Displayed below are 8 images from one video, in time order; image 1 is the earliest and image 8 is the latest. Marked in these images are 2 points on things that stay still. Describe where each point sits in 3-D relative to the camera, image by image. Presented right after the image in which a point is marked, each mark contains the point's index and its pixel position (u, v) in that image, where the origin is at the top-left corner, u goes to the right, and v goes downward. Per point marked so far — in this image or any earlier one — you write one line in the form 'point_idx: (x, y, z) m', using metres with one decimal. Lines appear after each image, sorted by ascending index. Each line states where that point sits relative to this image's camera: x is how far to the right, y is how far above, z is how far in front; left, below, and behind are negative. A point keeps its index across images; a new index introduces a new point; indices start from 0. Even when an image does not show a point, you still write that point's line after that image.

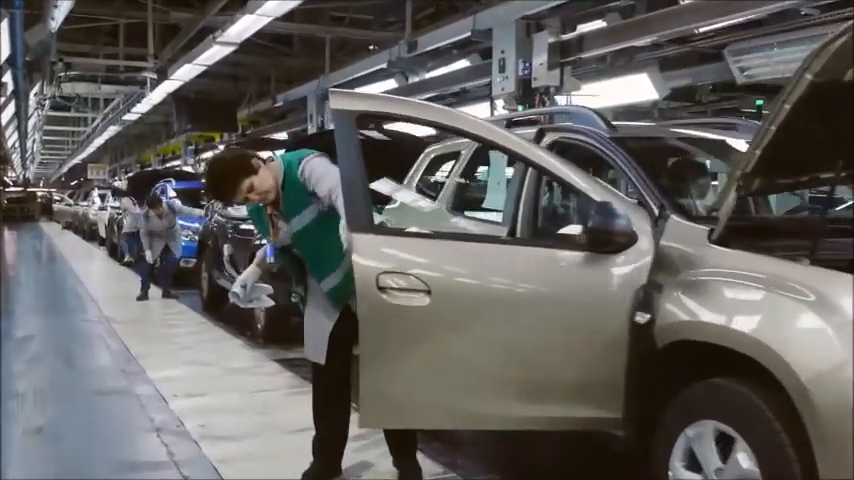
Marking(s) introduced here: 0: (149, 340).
0: (-2.1, -0.7, +9.5) m
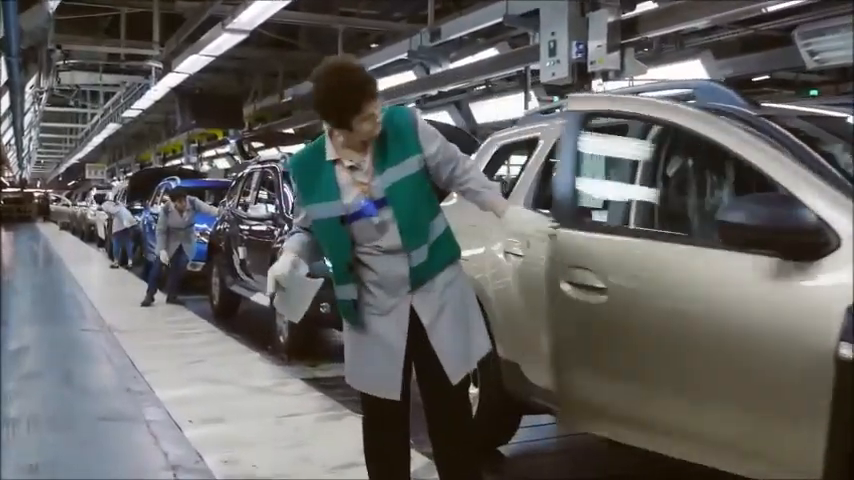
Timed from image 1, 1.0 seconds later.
0: (-1.8, -0.8, +8.6) m
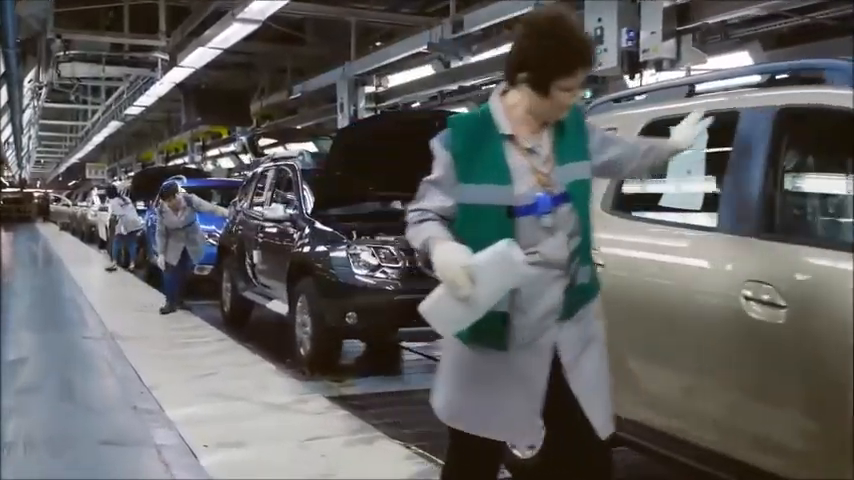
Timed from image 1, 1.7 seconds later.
0: (-1.7, -0.8, +8.0) m
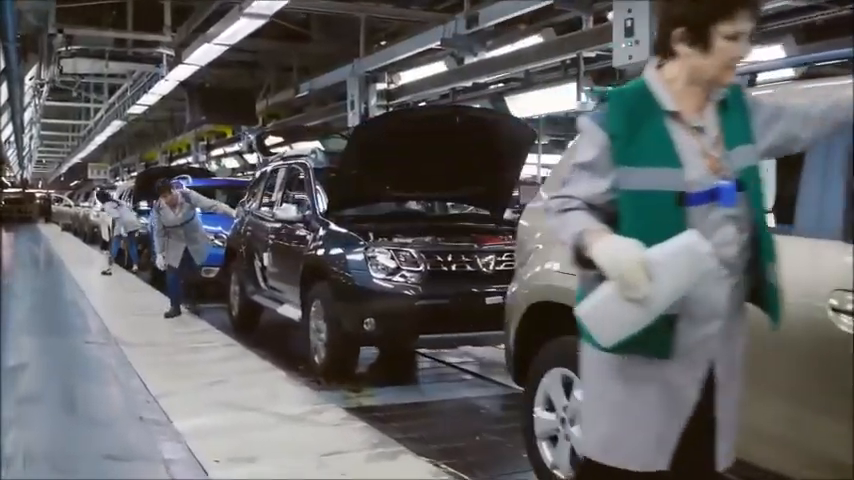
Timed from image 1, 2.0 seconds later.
0: (-1.6, -0.8, +7.7) m
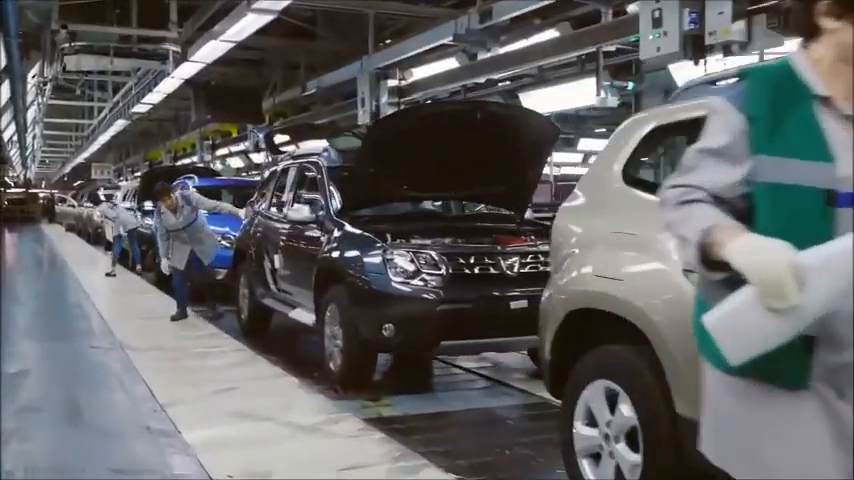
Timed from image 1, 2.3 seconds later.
0: (-1.5, -0.8, +7.4) m
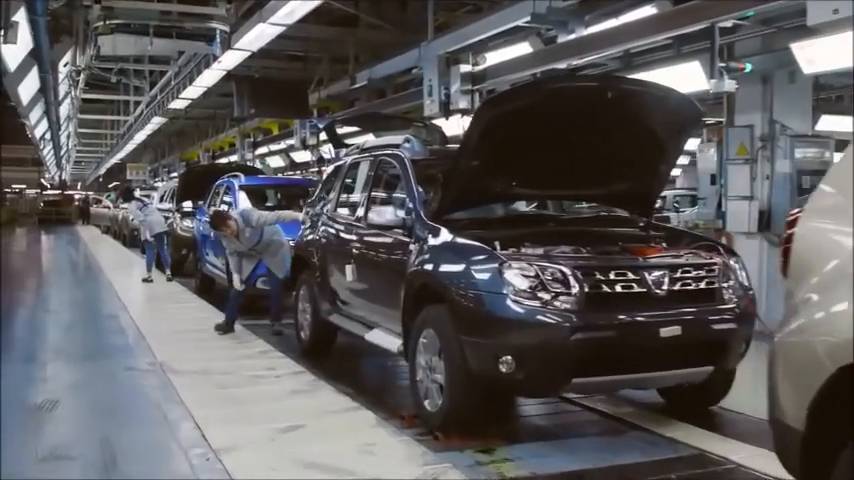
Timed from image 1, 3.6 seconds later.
0: (-1.0, -0.8, +6.3) m
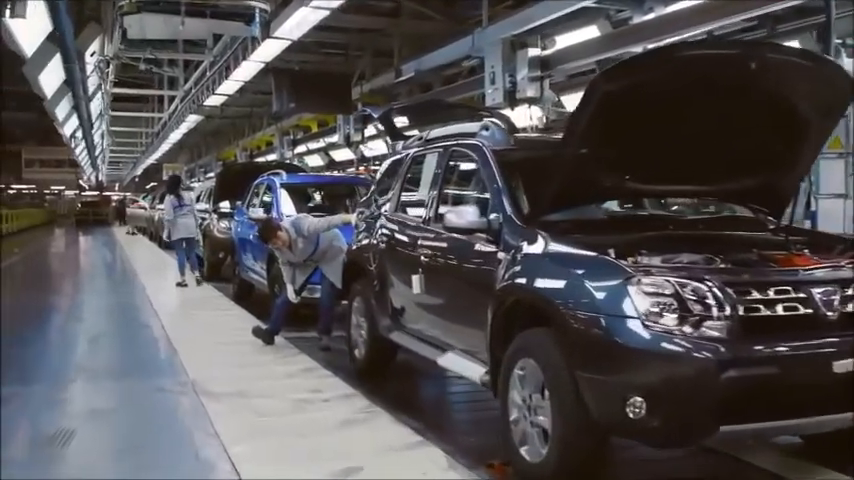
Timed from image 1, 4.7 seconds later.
0: (-0.6, -0.9, +5.4) m
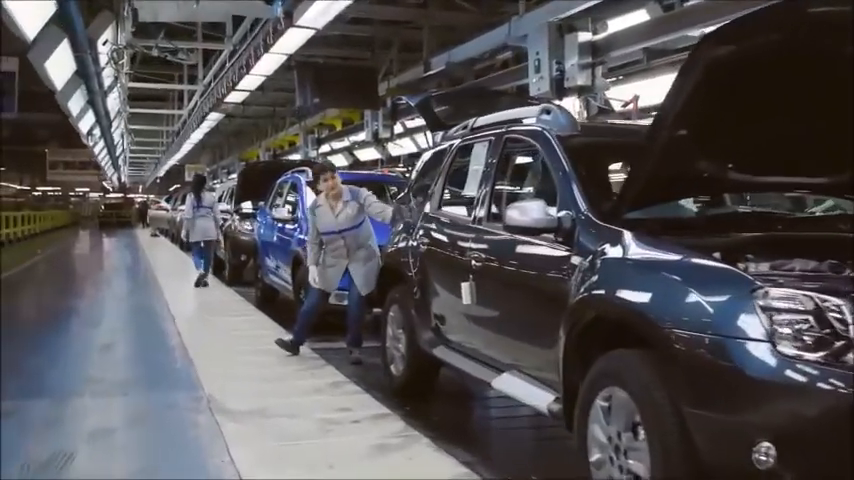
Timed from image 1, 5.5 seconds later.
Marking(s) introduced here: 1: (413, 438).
0: (-0.4, -0.9, +4.6) m
1: (-0.1, -0.8, +5.2) m
